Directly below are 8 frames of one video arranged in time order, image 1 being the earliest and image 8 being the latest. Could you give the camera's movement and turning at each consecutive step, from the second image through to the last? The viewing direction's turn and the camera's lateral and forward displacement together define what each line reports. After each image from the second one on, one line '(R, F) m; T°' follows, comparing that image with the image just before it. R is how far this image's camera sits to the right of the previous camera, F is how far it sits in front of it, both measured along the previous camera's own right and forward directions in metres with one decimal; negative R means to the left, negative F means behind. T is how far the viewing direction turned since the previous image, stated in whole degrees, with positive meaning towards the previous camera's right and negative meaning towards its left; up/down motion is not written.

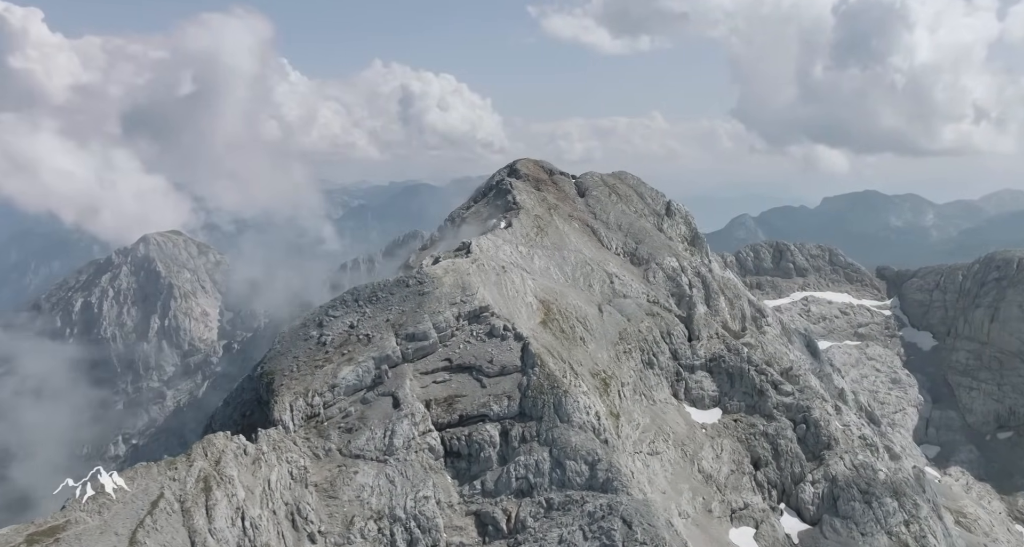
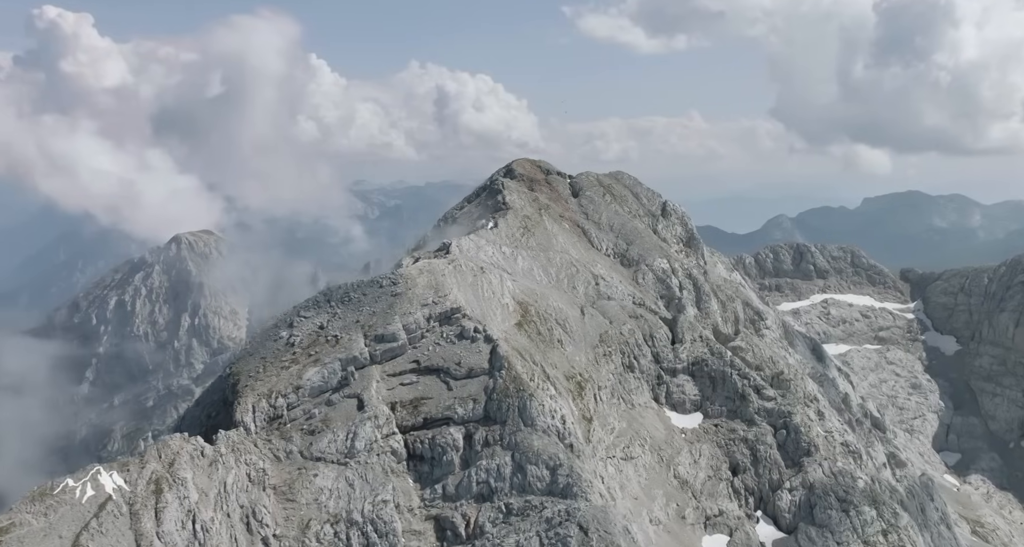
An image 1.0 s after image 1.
(+4.6, +1.2) m; -2°
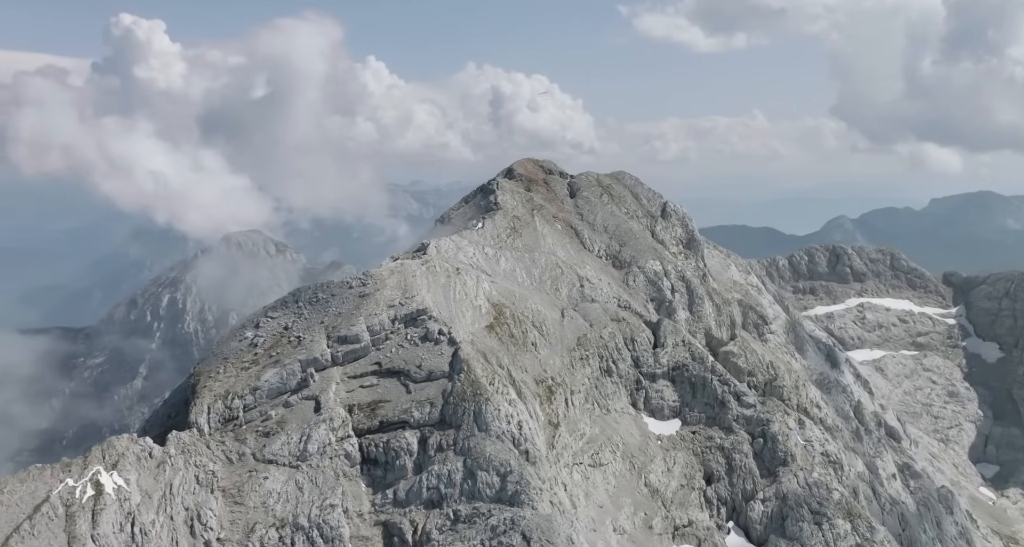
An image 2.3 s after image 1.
(+6.3, +1.6) m; -3°
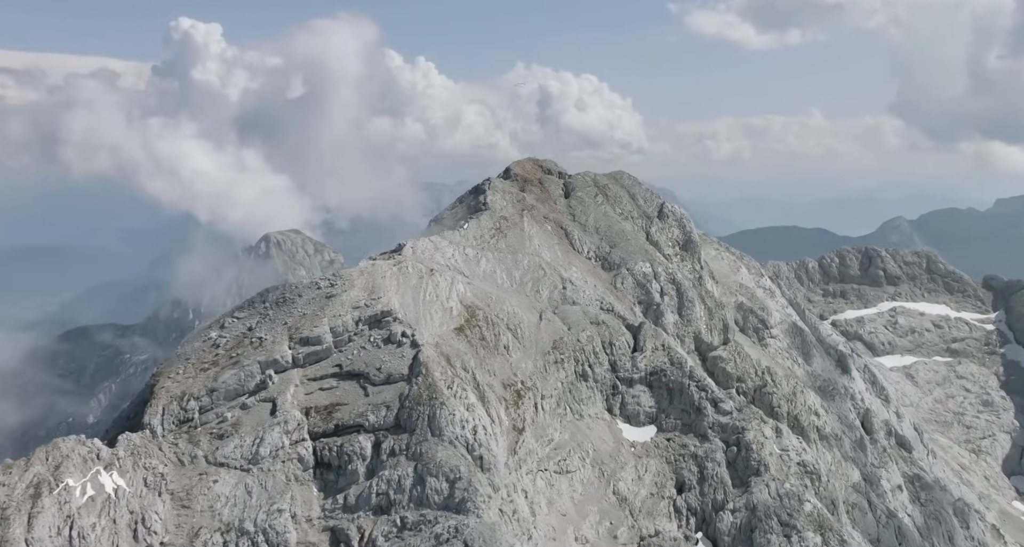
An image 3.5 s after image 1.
(+5.8, +1.7) m; -2°
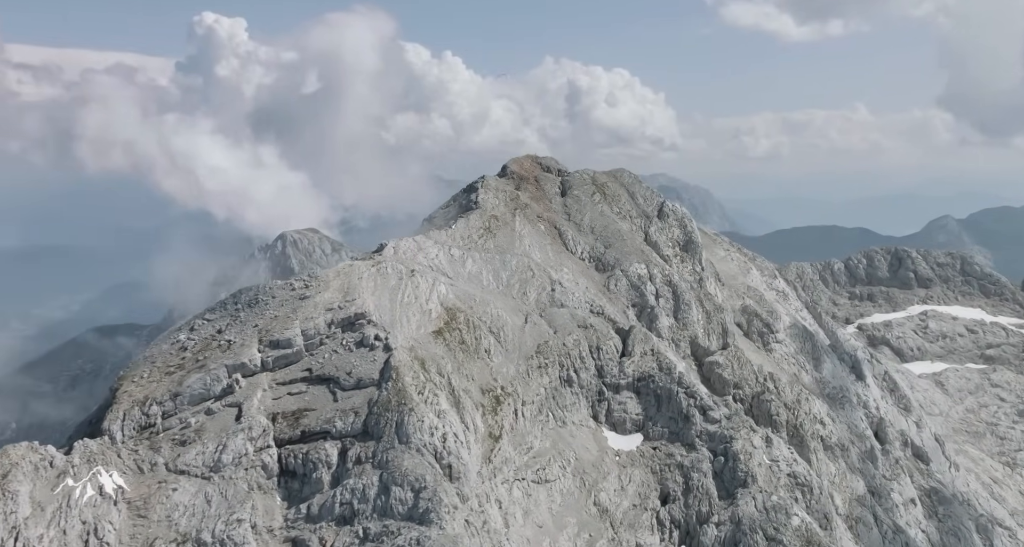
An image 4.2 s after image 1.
(+3.5, +2.7) m; -1°
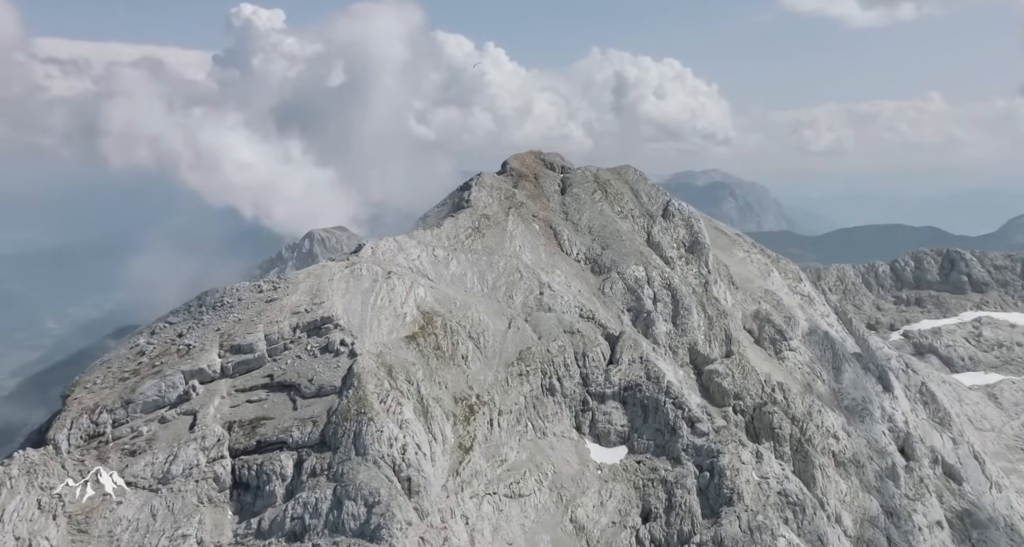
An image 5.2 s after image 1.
(+4.6, +3.9) m; -2°
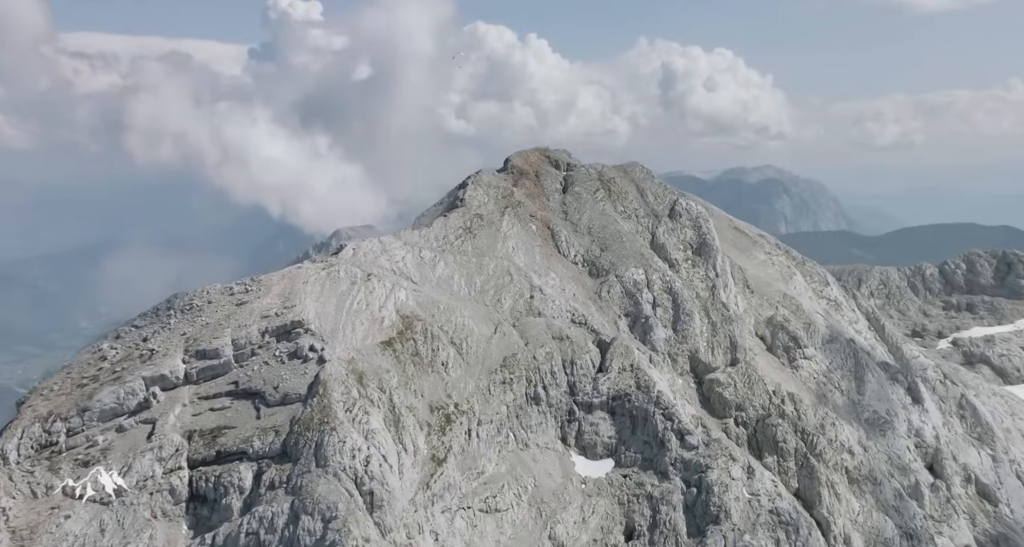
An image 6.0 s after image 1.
(+3.9, +3.4) m; -2°
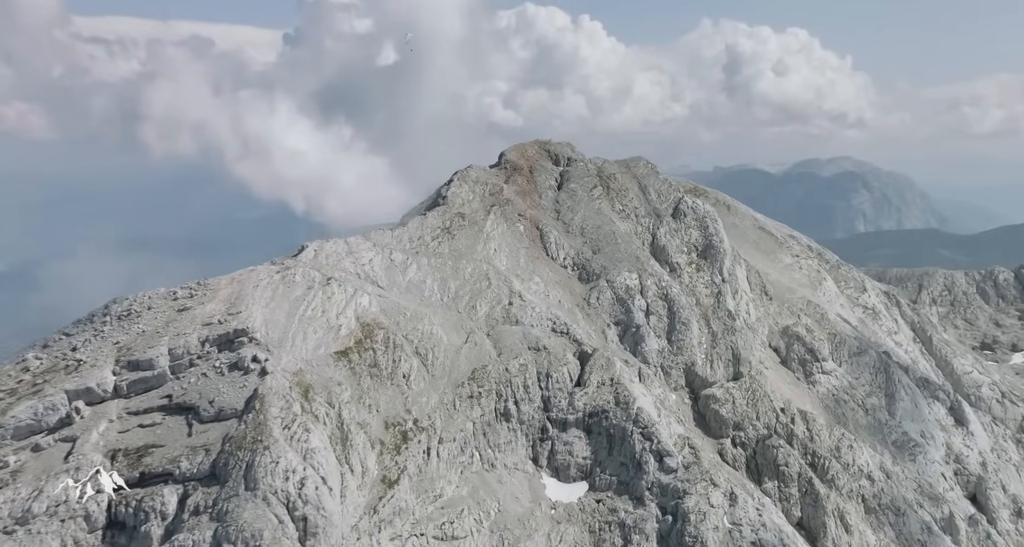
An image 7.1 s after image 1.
(+4.9, +5.9) m; -2°
